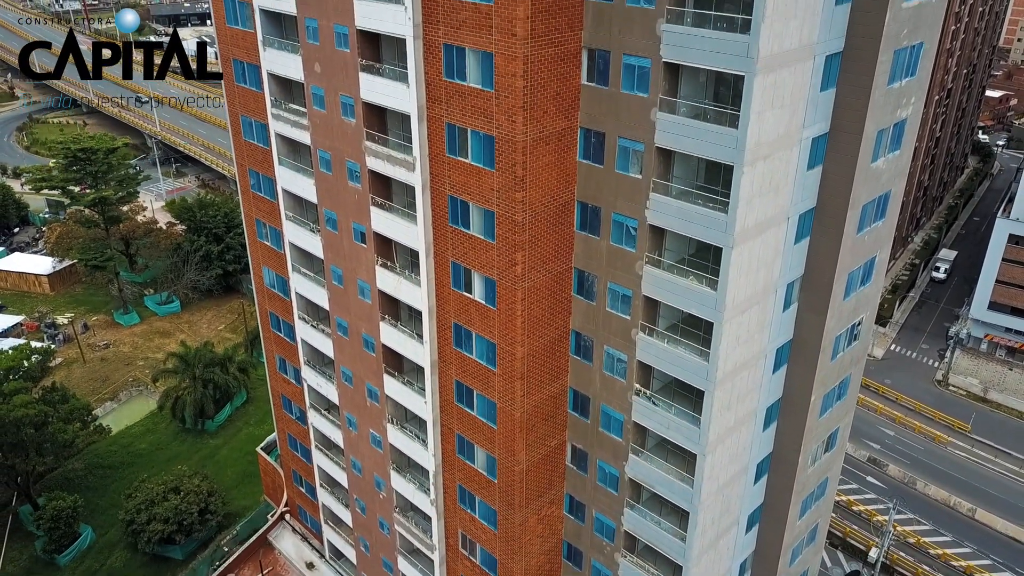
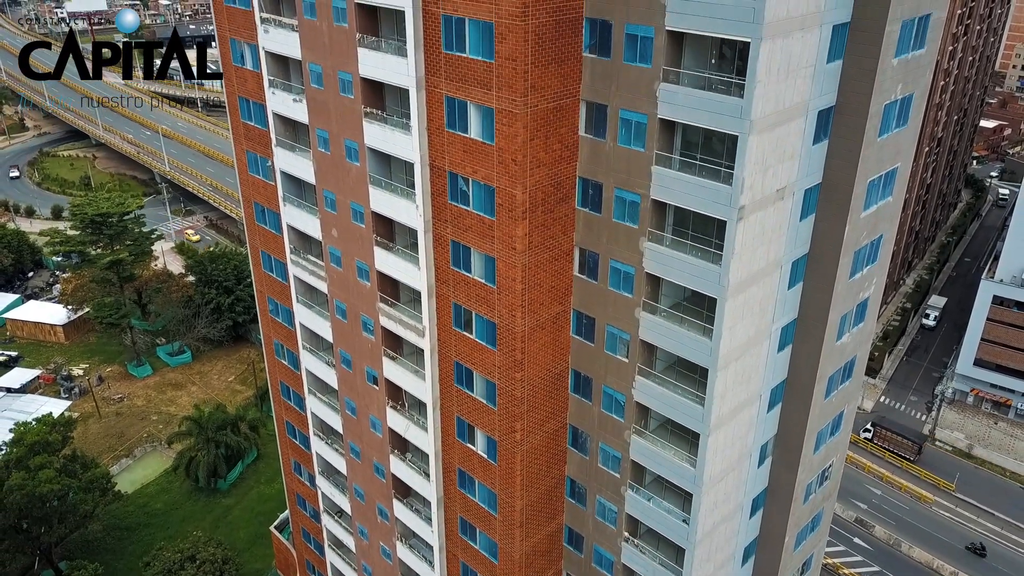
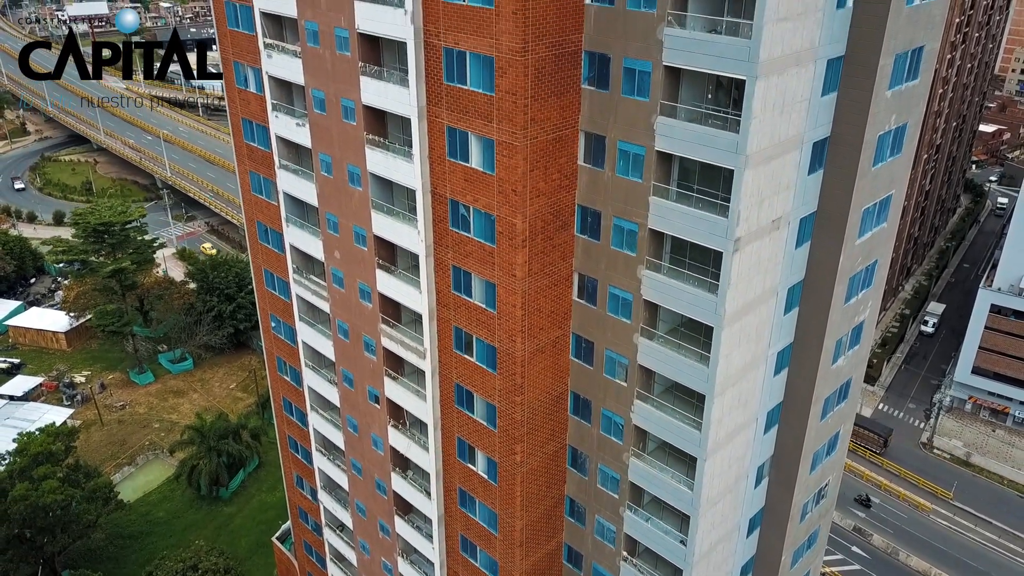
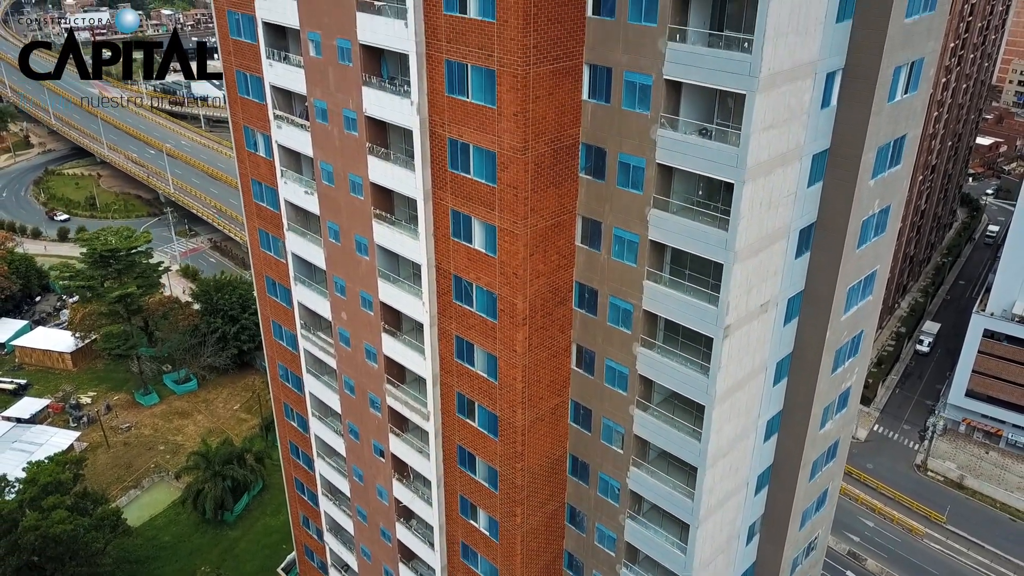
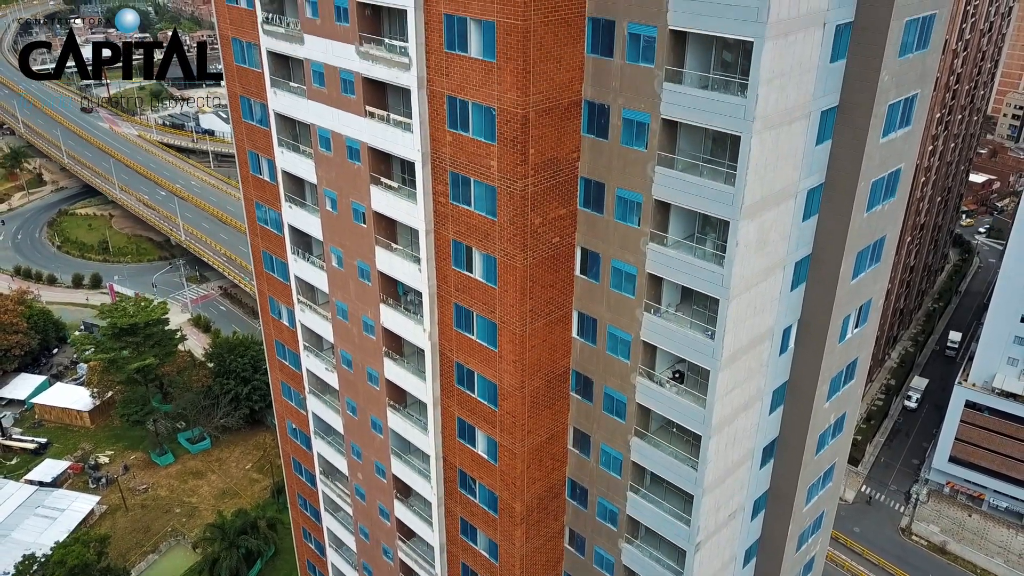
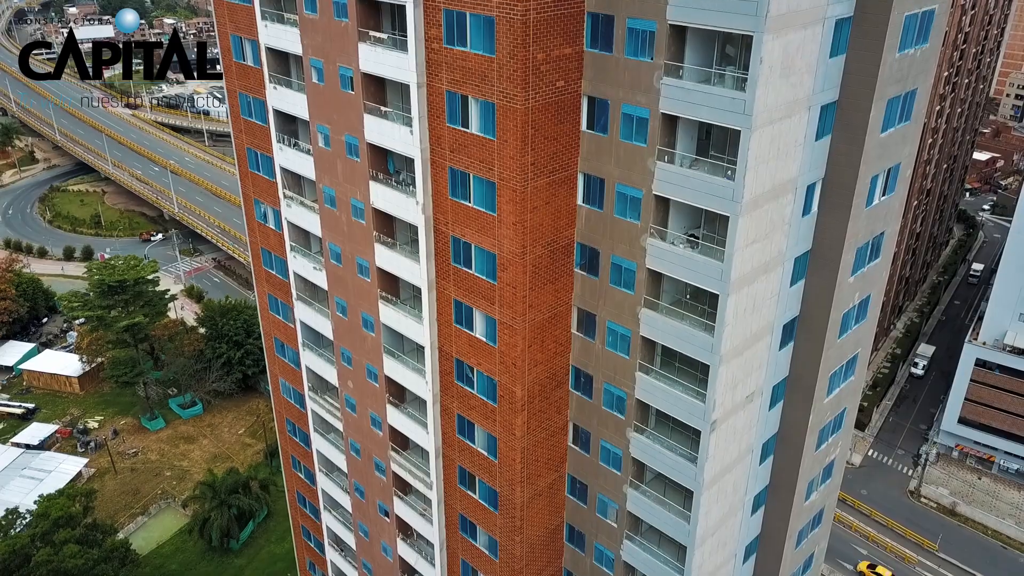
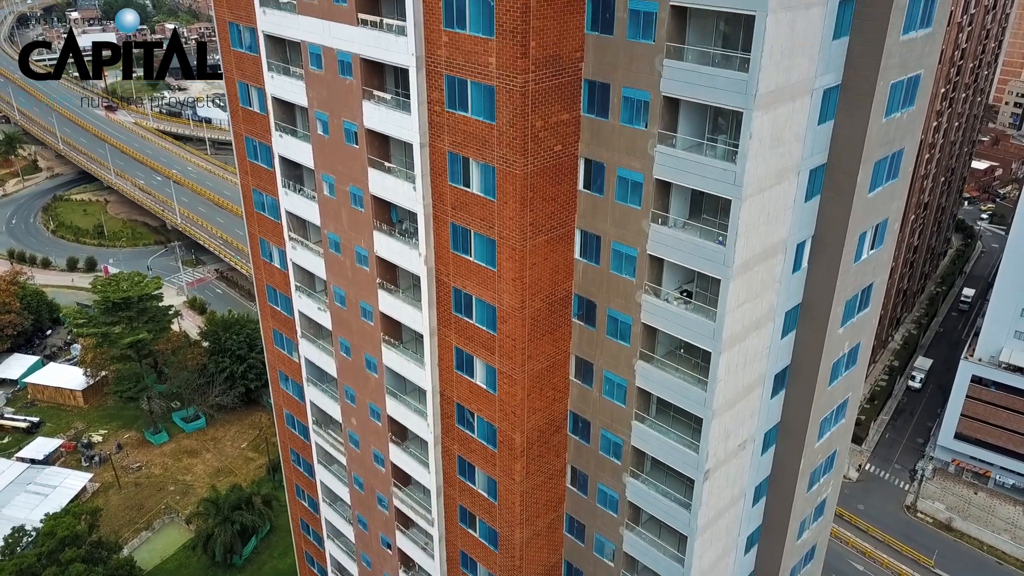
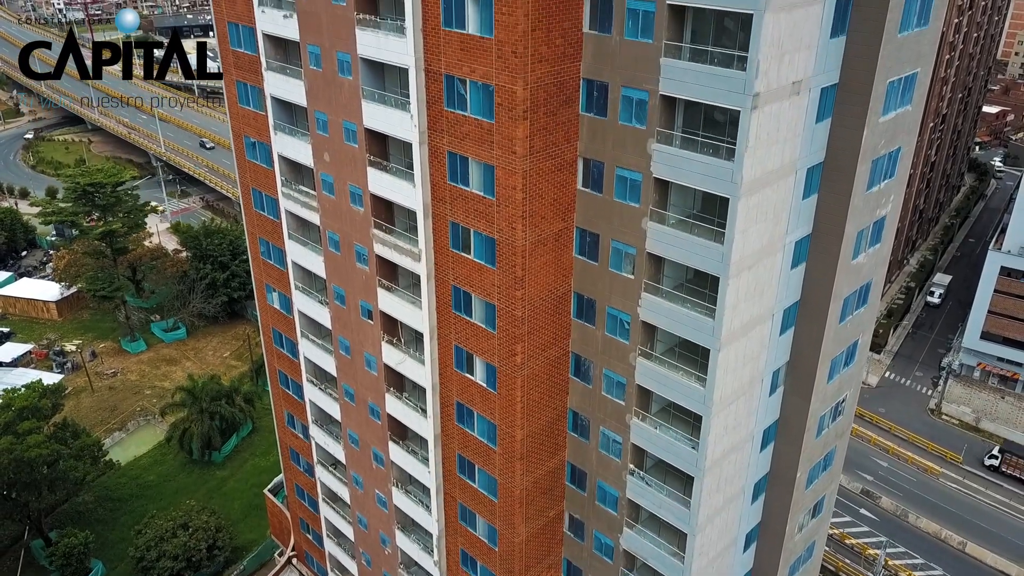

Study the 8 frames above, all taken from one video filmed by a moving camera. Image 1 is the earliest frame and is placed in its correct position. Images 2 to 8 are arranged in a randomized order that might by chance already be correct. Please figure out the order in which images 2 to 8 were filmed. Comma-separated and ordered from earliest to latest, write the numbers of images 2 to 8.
8, 2, 3, 4, 6, 7, 5
